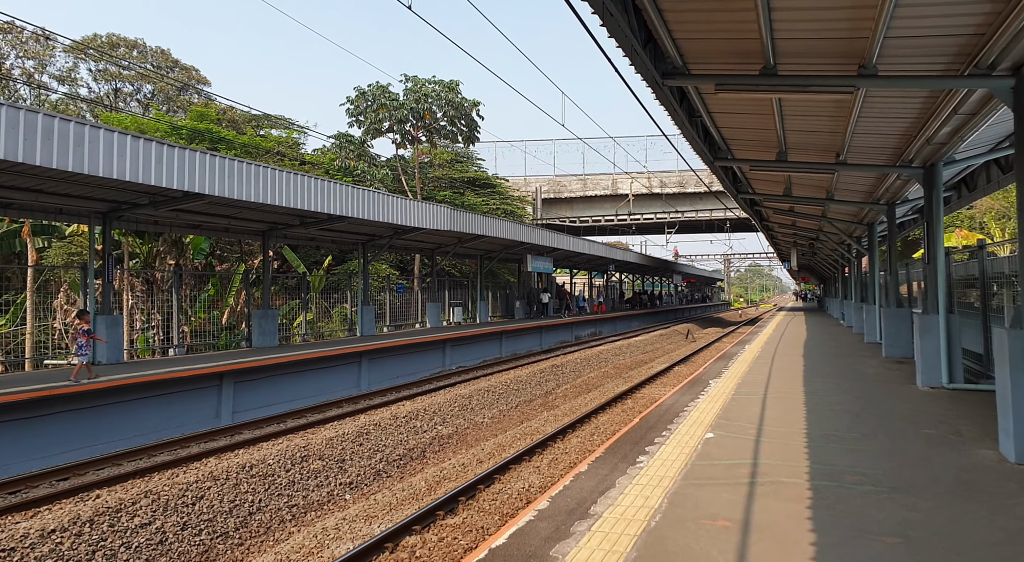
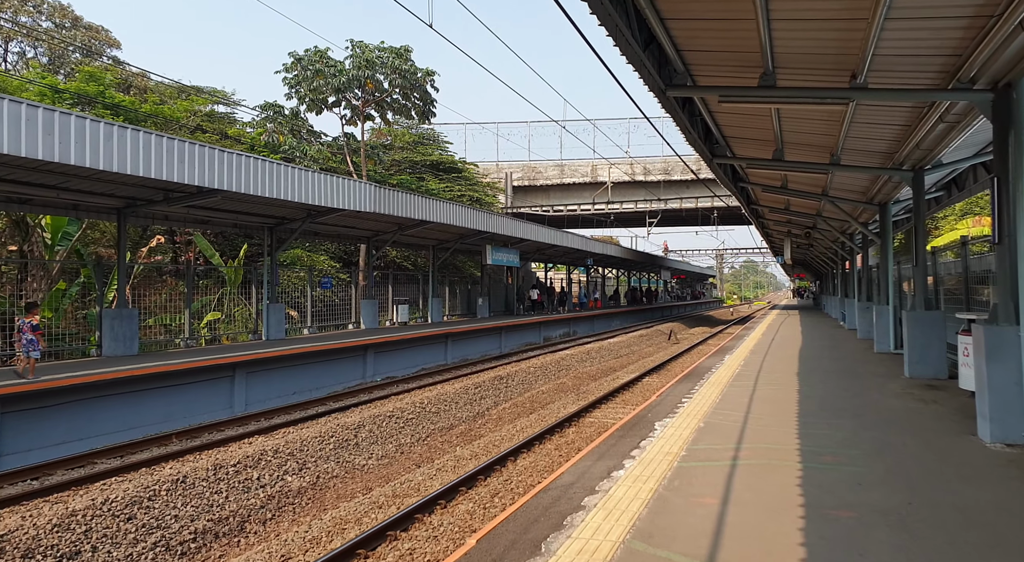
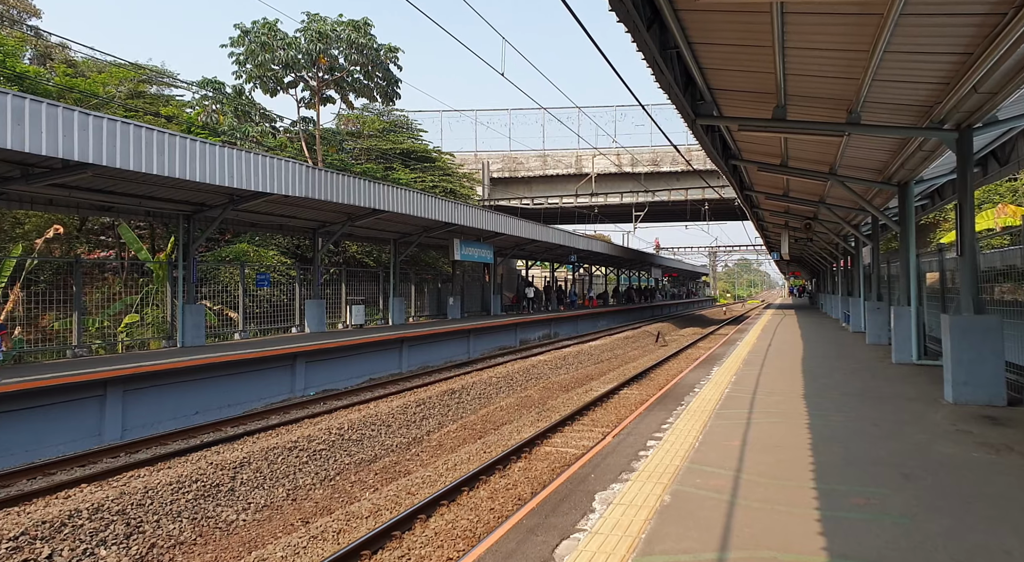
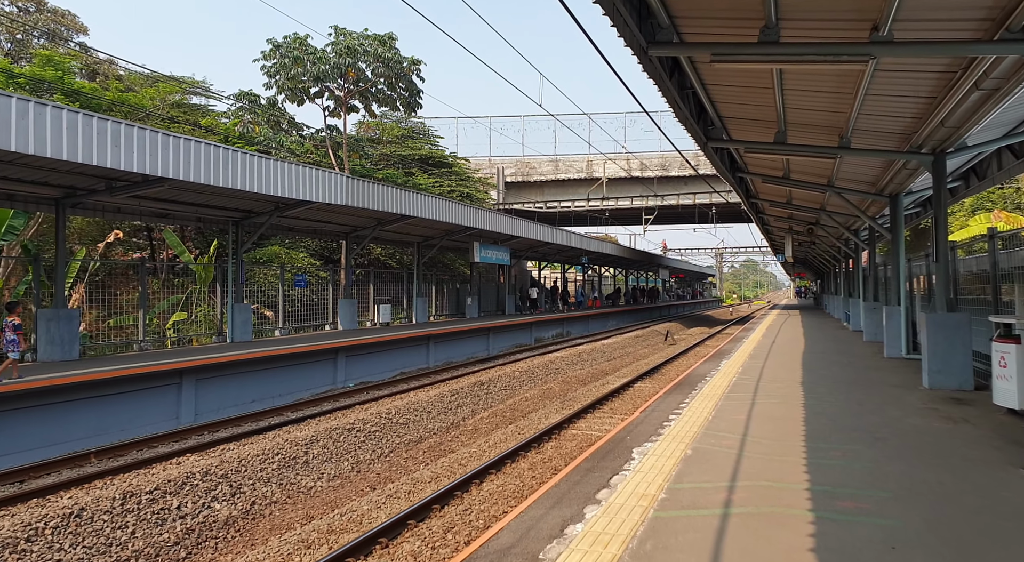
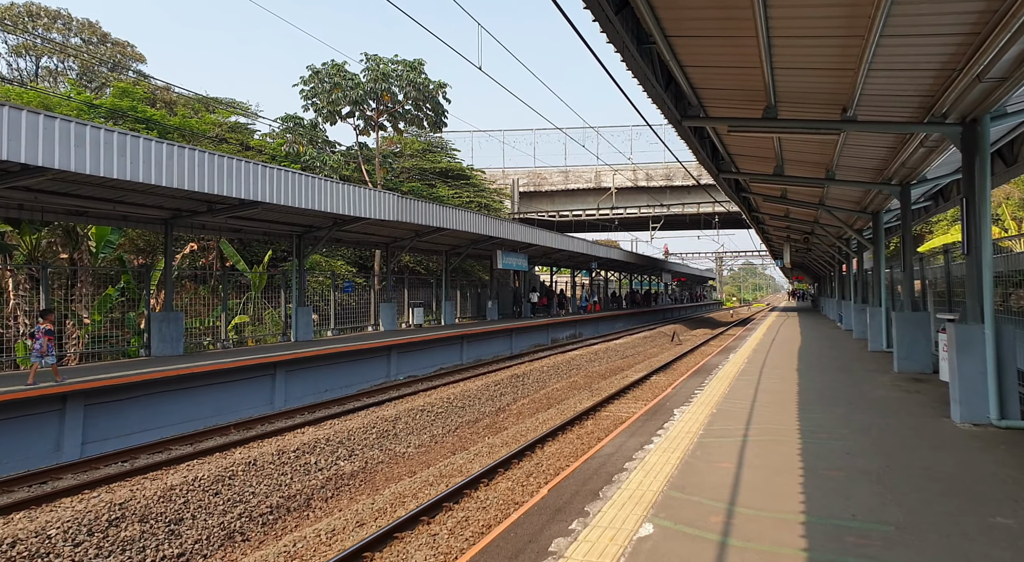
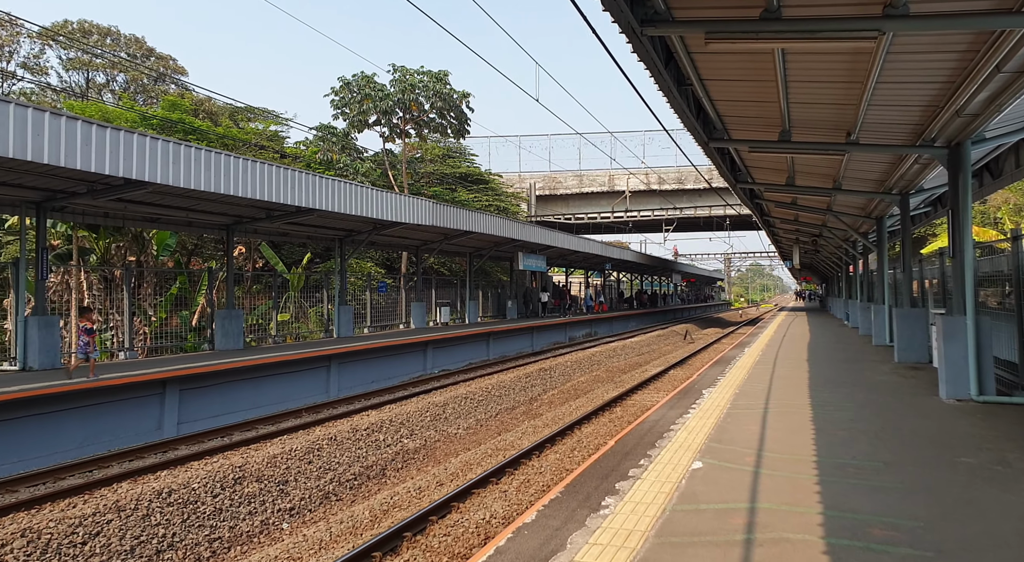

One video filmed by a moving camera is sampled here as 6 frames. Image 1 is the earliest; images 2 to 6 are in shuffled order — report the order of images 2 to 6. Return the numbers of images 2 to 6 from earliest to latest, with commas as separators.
6, 5, 2, 4, 3
